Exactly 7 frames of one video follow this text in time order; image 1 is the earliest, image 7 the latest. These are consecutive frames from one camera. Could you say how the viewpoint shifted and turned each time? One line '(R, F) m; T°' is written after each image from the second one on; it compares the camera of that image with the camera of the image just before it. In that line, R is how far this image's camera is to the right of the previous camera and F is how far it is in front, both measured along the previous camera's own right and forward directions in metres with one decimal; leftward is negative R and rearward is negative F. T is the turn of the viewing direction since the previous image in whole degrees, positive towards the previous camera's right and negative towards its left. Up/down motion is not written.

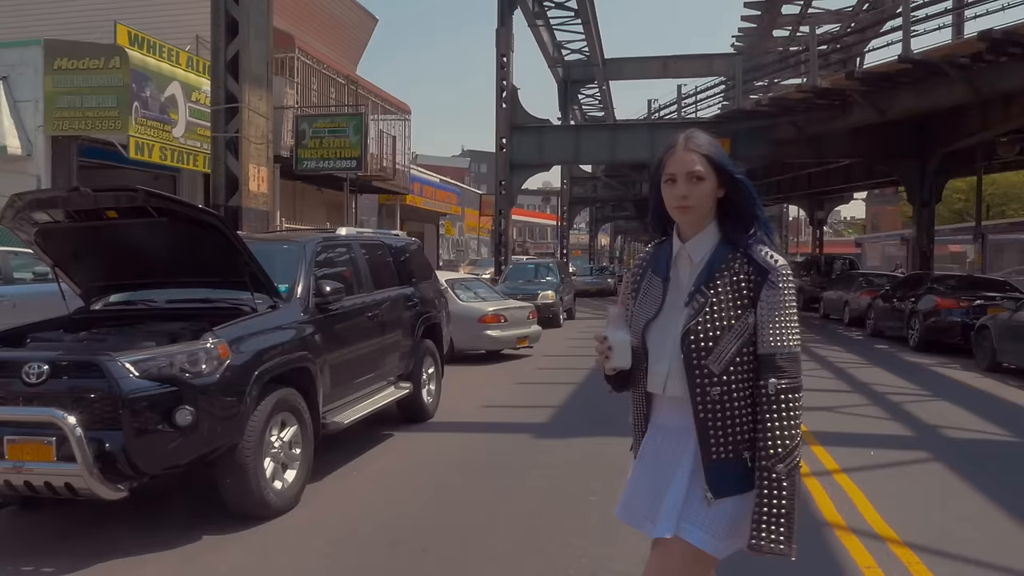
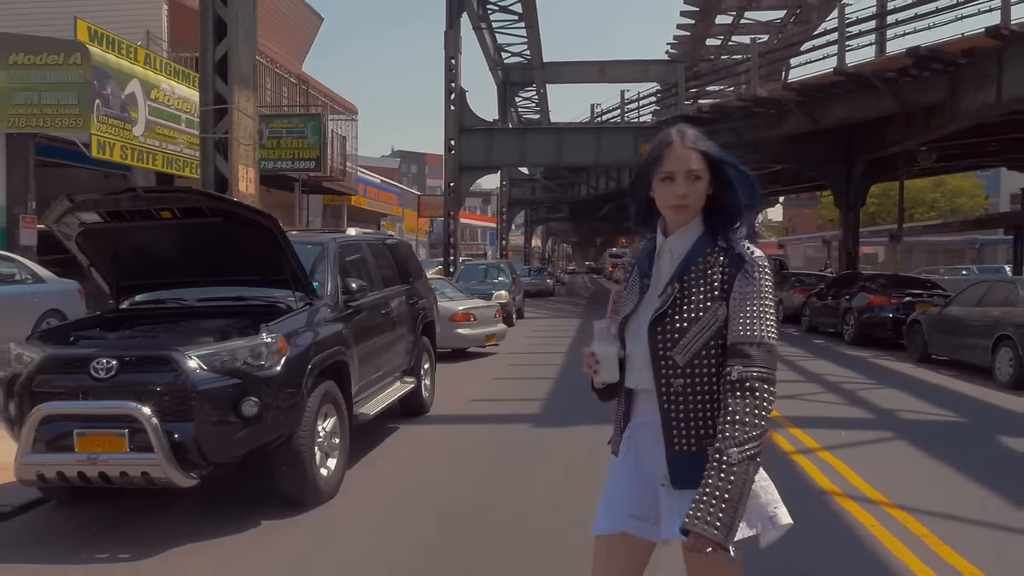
(-0.9, -0.5) m; +6°
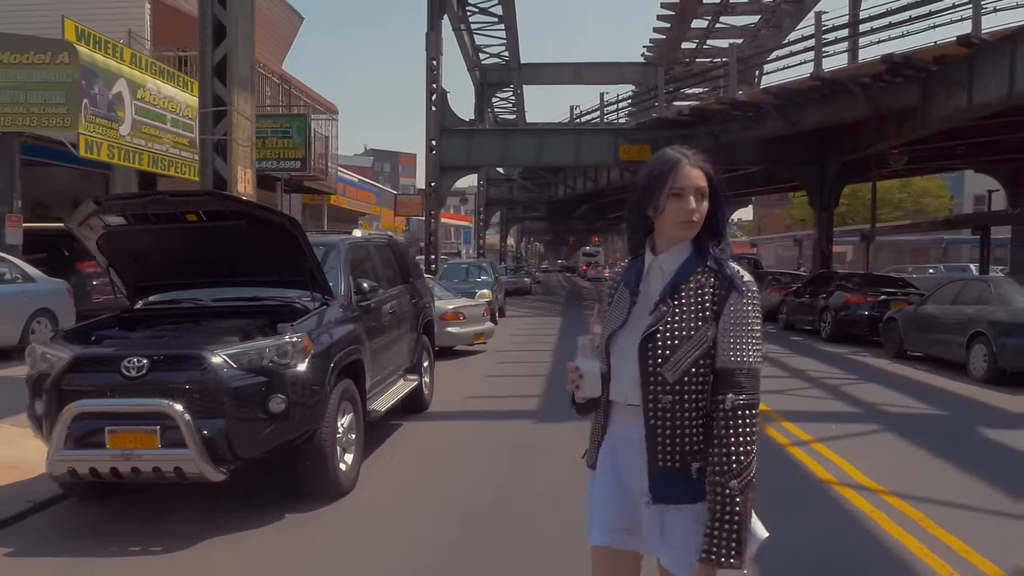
(-0.4, -0.2) m; +2°
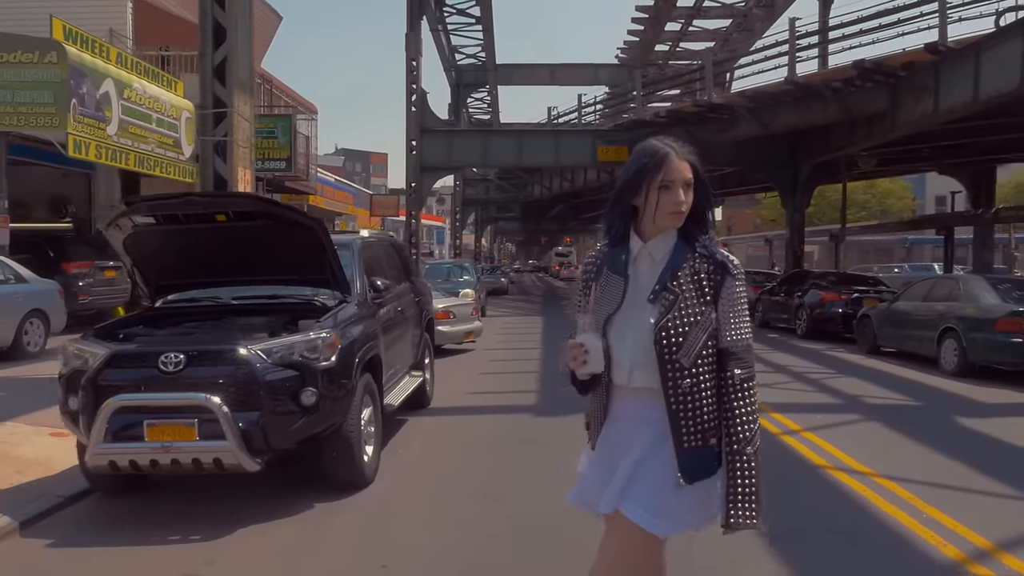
(-0.4, -0.3) m; +2°
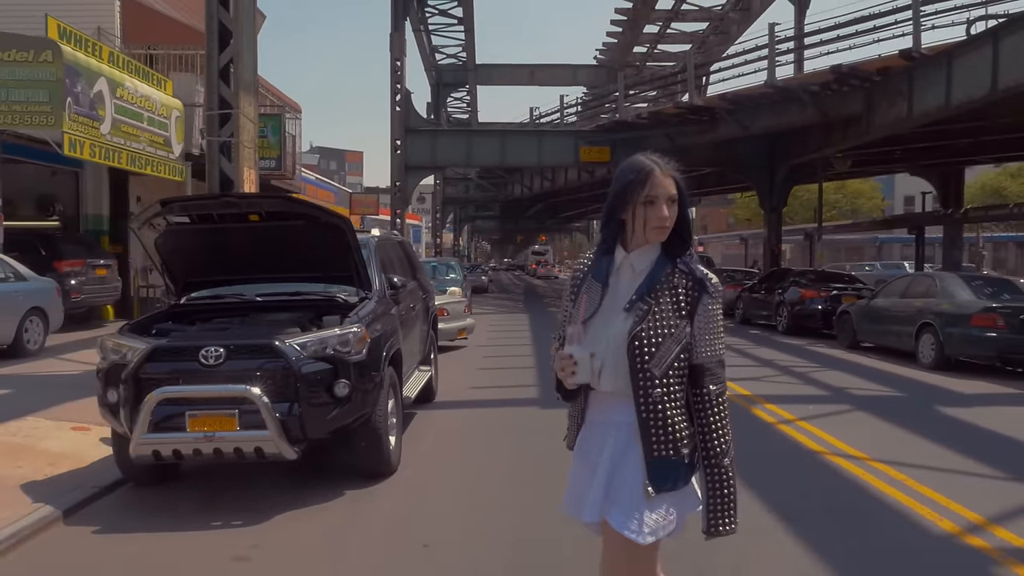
(-0.4, -0.3) m; +2°
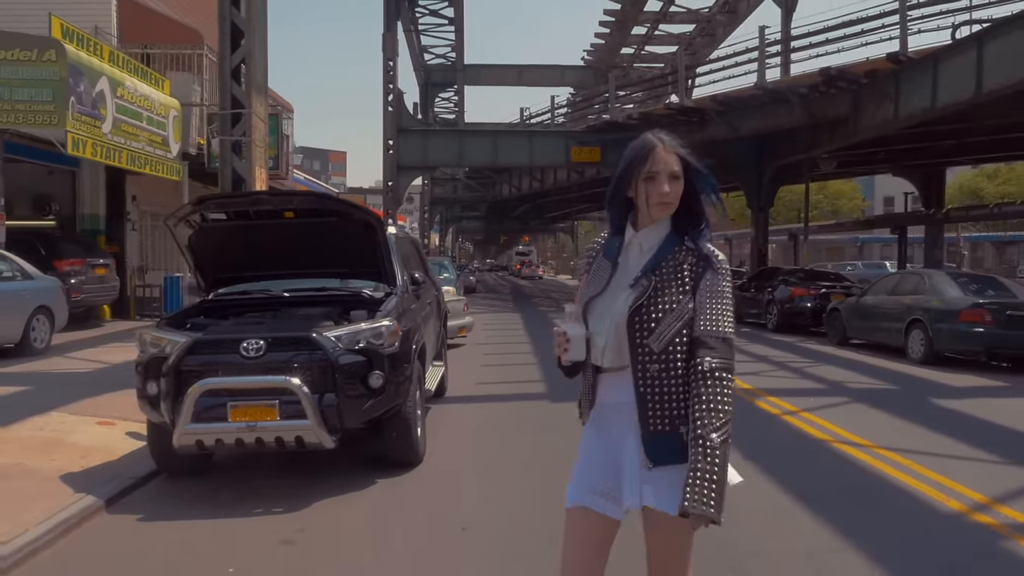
(-0.4, -0.3) m; +2°
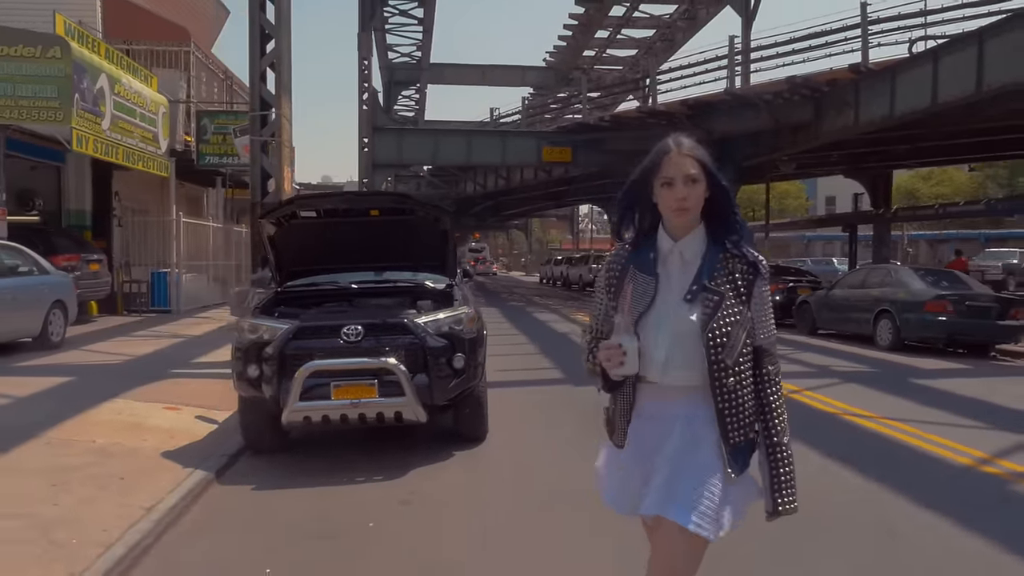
(-1.2, -0.7) m; +5°
